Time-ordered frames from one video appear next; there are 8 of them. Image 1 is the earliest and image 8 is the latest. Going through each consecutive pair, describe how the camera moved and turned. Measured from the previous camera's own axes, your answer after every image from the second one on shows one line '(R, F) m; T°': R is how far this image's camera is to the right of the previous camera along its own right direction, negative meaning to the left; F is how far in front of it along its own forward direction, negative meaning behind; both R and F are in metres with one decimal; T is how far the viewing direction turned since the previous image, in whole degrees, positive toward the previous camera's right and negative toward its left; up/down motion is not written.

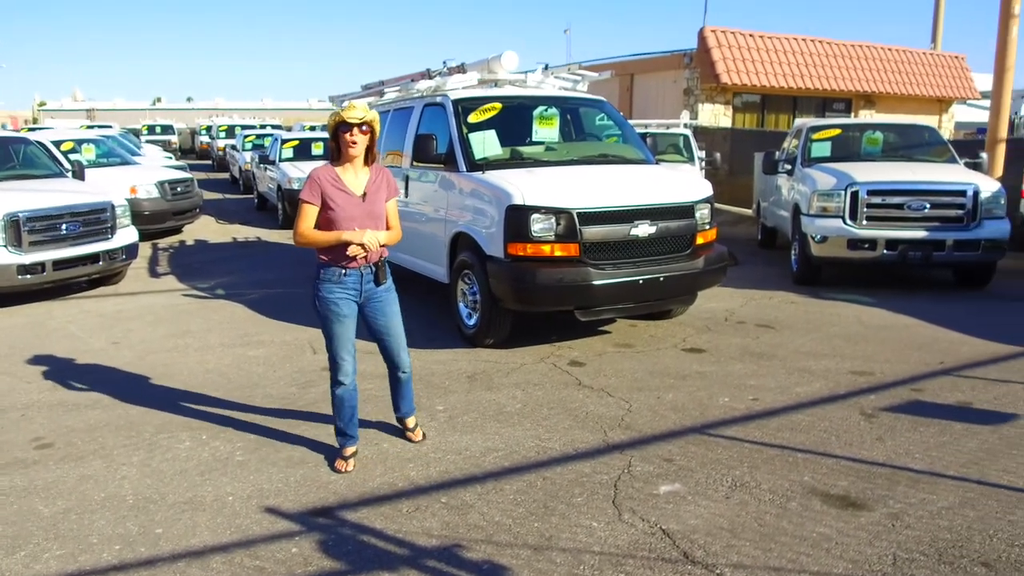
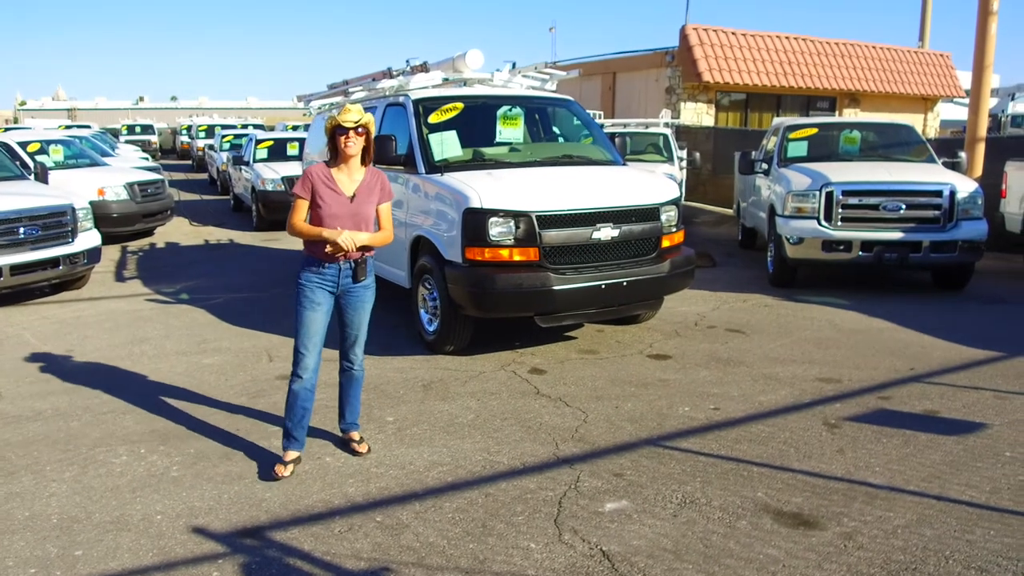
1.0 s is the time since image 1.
(+0.3, +0.2) m; 0°
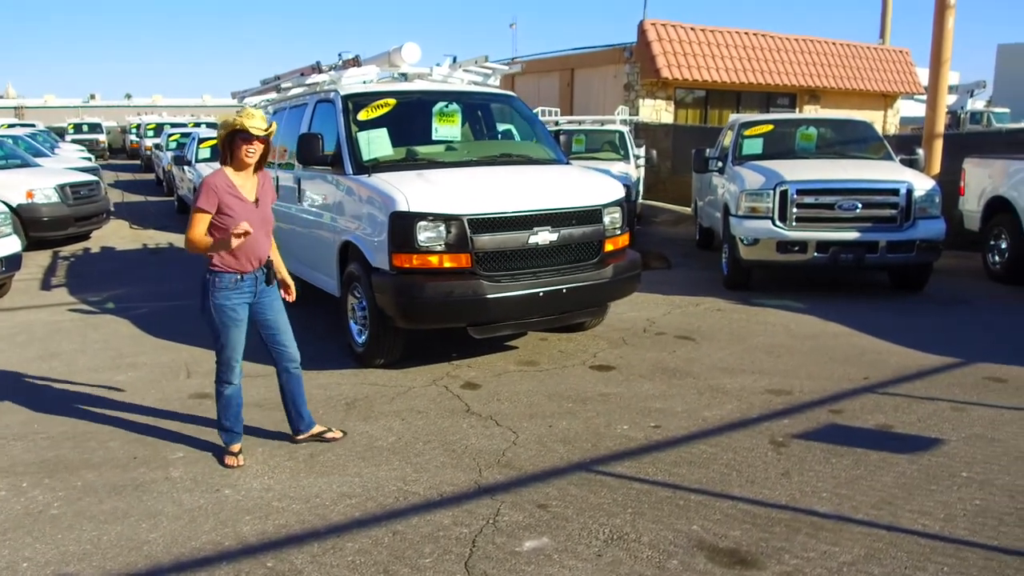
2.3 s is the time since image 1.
(+0.3, +0.4) m; +2°
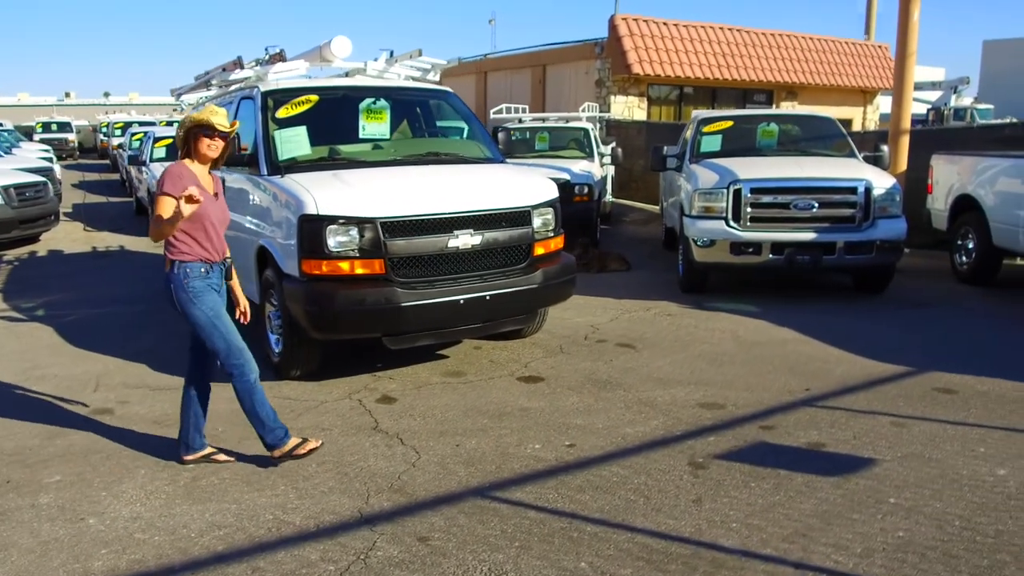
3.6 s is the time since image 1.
(+0.6, +0.4) m; 0°
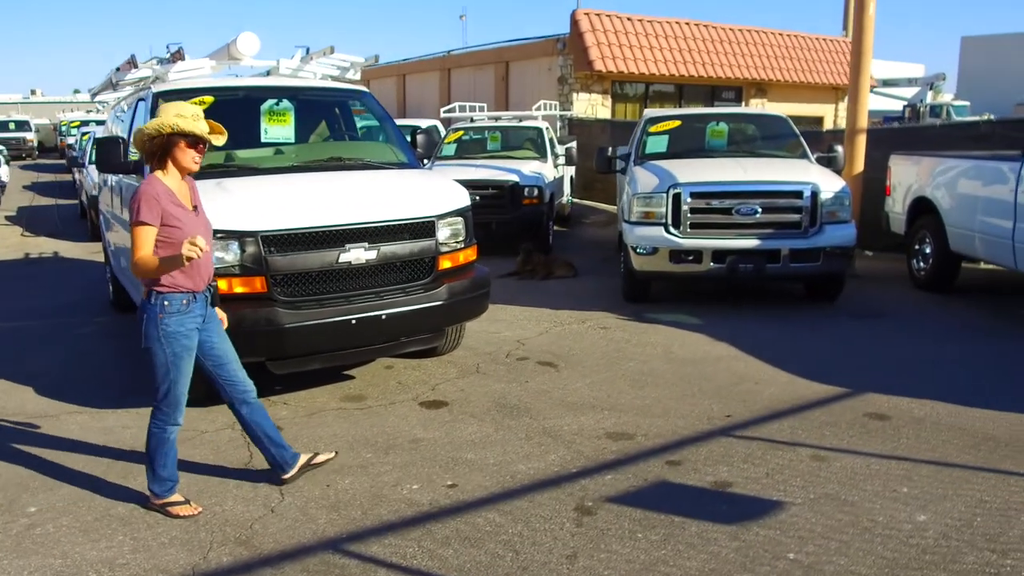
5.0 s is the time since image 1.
(+0.6, +0.5) m; 0°
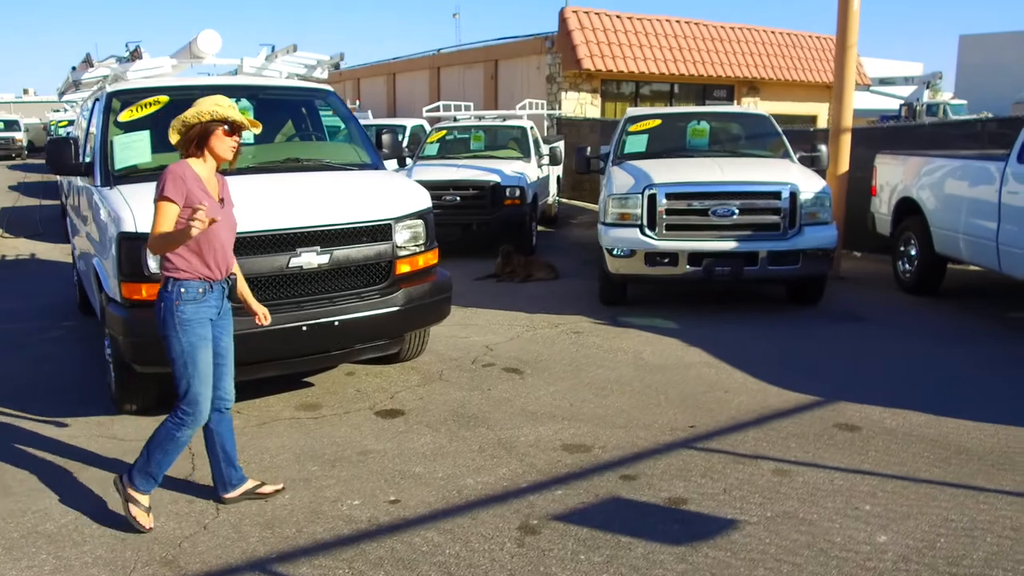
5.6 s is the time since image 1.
(+0.3, +0.2) m; 0°
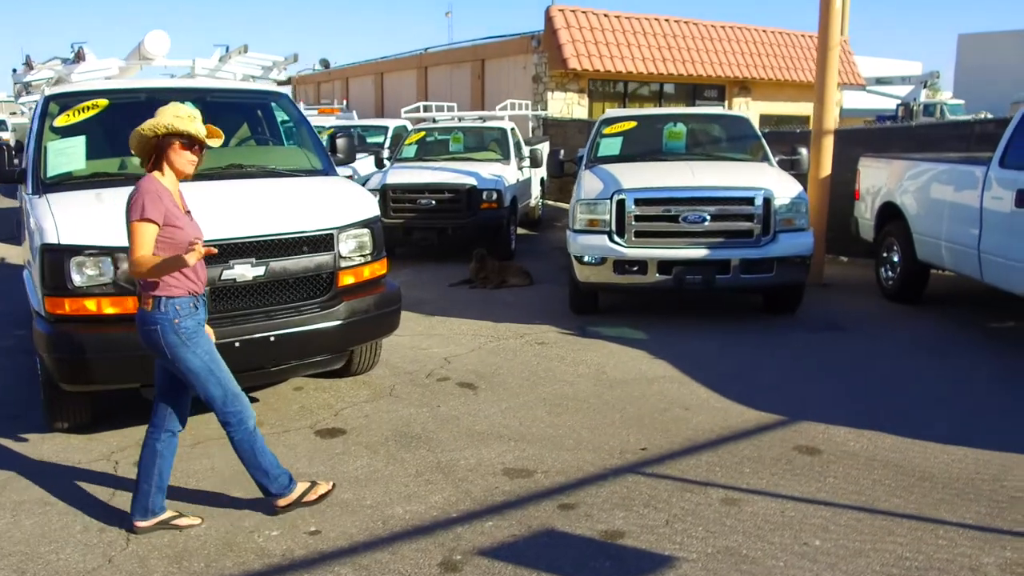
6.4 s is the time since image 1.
(+0.4, +0.3) m; 0°
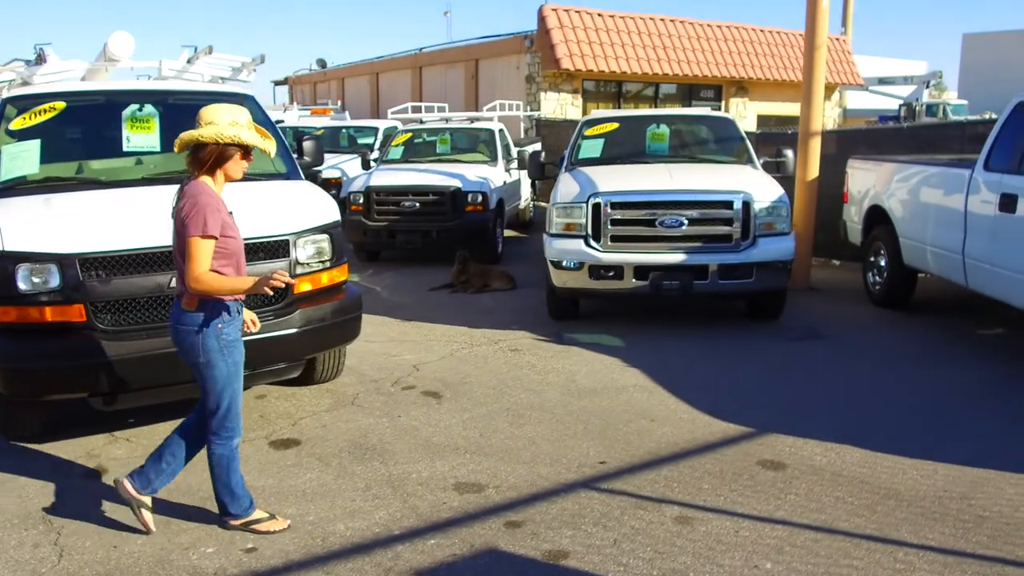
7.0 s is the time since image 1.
(+0.3, +0.1) m; -1°
